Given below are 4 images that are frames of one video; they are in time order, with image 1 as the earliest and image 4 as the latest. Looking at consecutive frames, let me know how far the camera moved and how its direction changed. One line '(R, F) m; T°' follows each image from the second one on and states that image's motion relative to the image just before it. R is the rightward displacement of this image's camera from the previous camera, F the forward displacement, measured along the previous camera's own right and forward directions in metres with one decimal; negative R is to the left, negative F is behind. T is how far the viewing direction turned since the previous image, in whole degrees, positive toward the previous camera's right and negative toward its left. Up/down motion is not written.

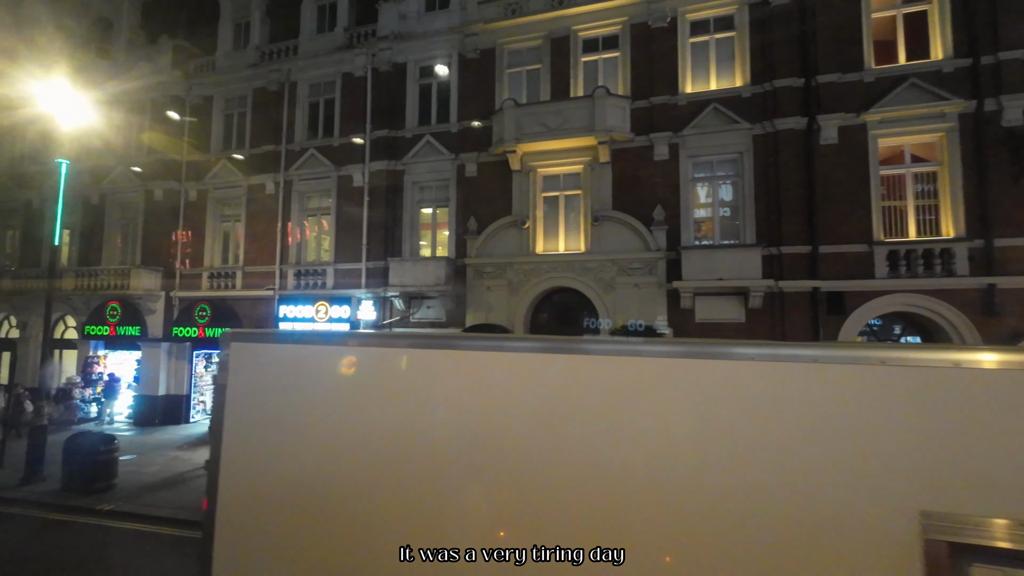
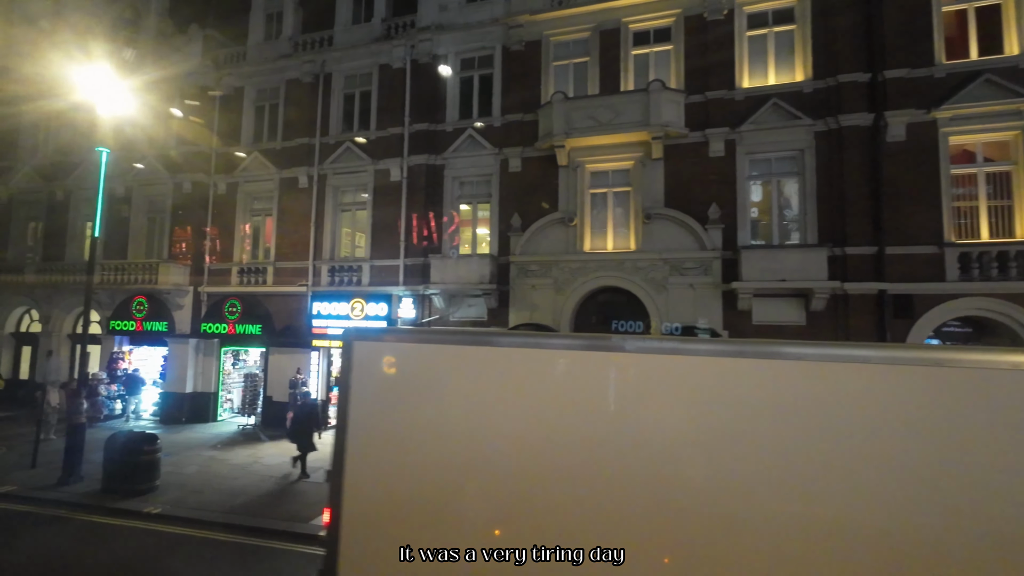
(-1.2, +0.4) m; 0°
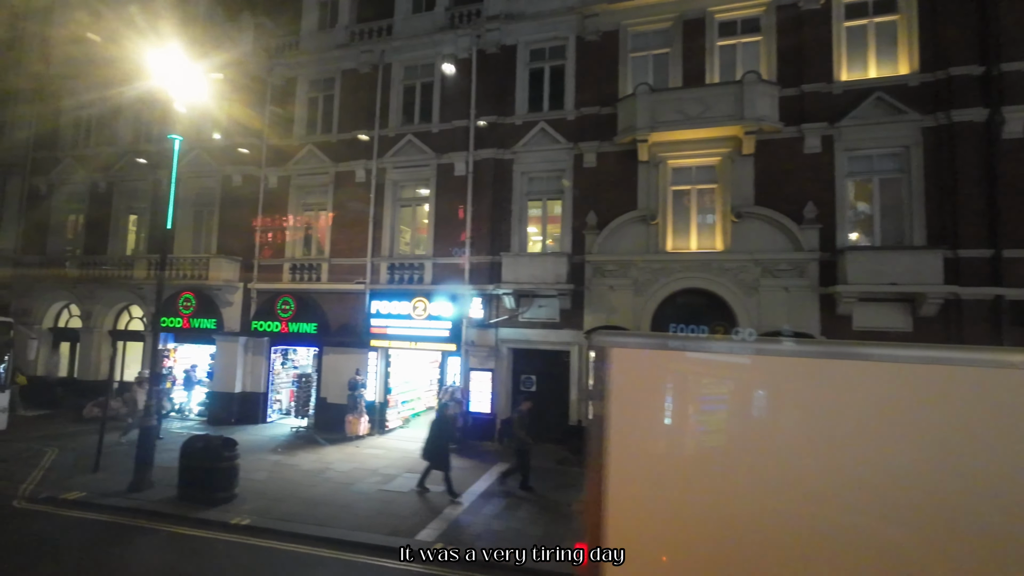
(-1.9, +0.6) m; 0°
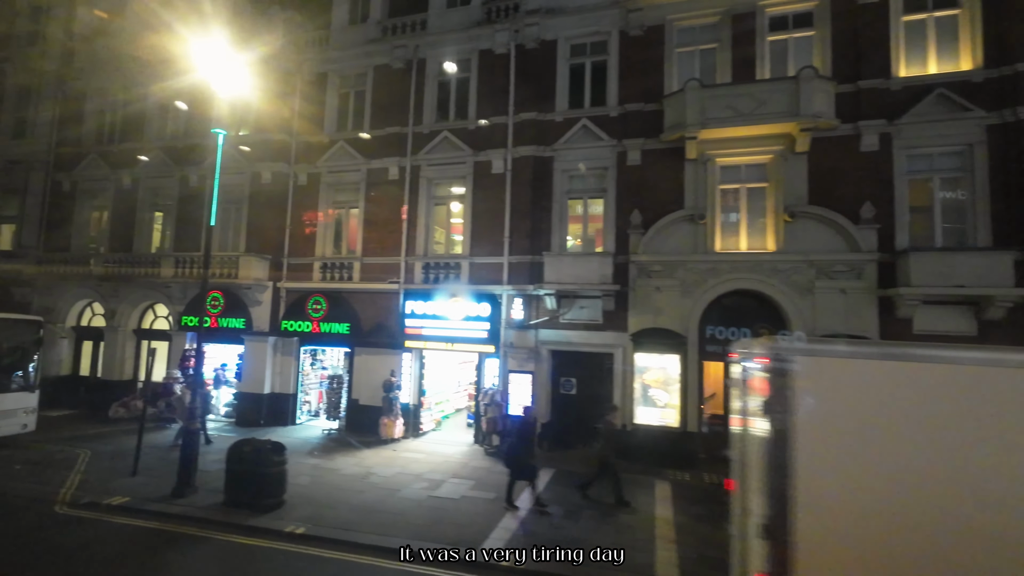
(-1.0, +0.3) m; 0°
